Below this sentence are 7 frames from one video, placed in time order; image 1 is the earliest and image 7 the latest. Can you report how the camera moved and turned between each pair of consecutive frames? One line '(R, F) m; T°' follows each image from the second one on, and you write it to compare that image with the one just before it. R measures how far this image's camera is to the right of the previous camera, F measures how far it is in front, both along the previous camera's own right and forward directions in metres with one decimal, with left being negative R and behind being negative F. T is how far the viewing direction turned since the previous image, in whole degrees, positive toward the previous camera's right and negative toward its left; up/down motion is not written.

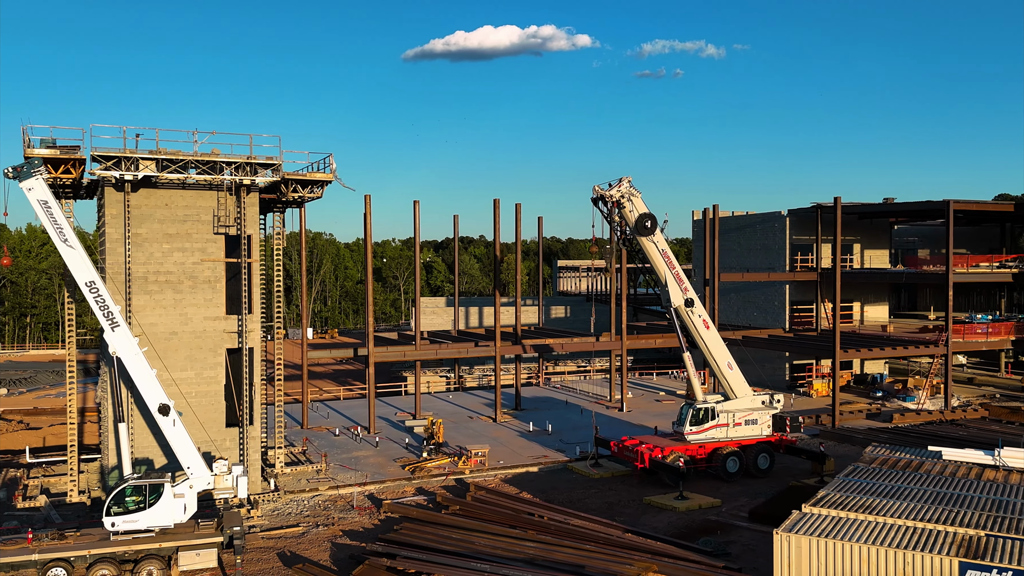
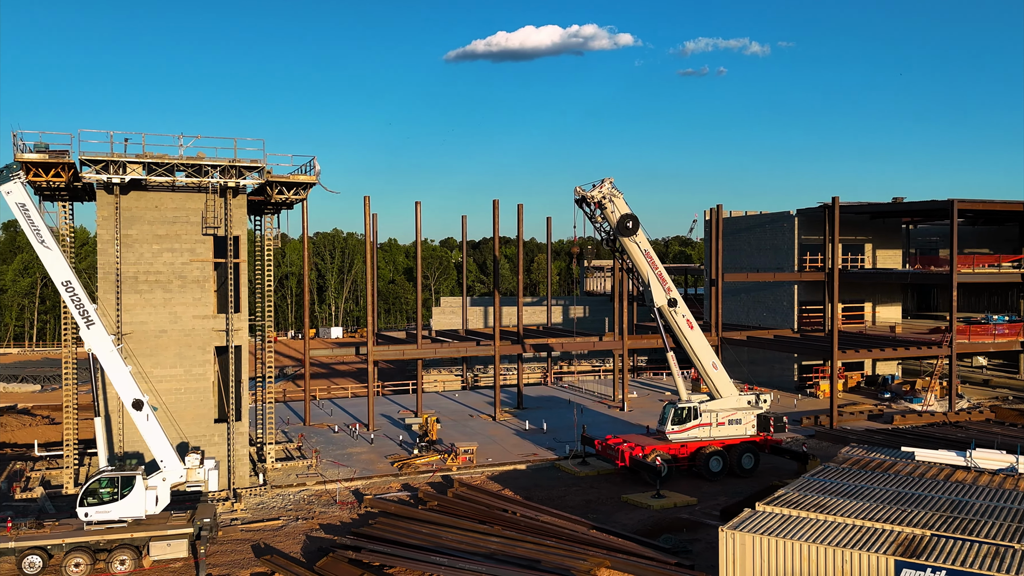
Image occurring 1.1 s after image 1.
(+1.6, -0.3) m; -2°
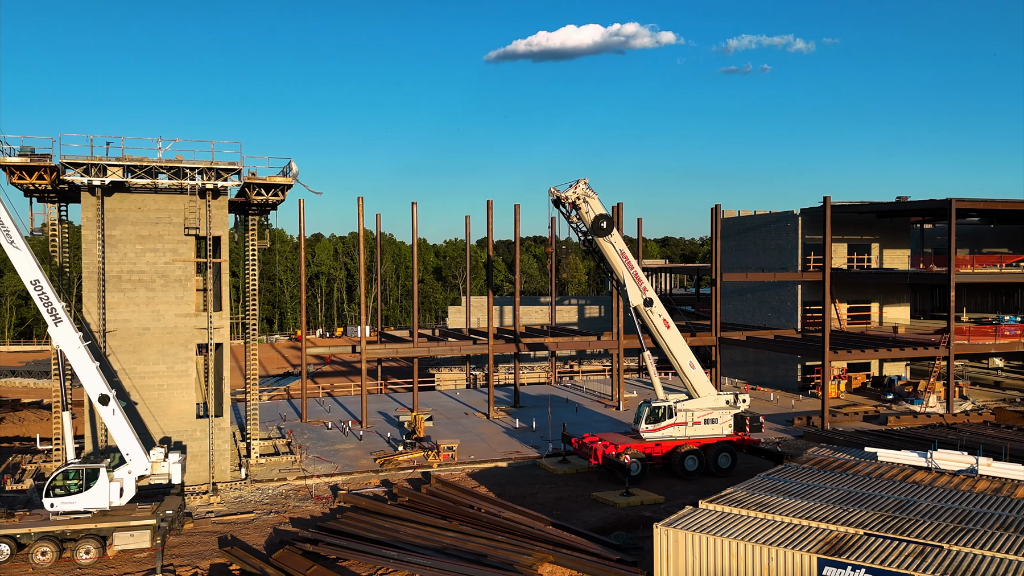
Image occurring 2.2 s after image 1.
(+1.8, -0.3) m; -2°
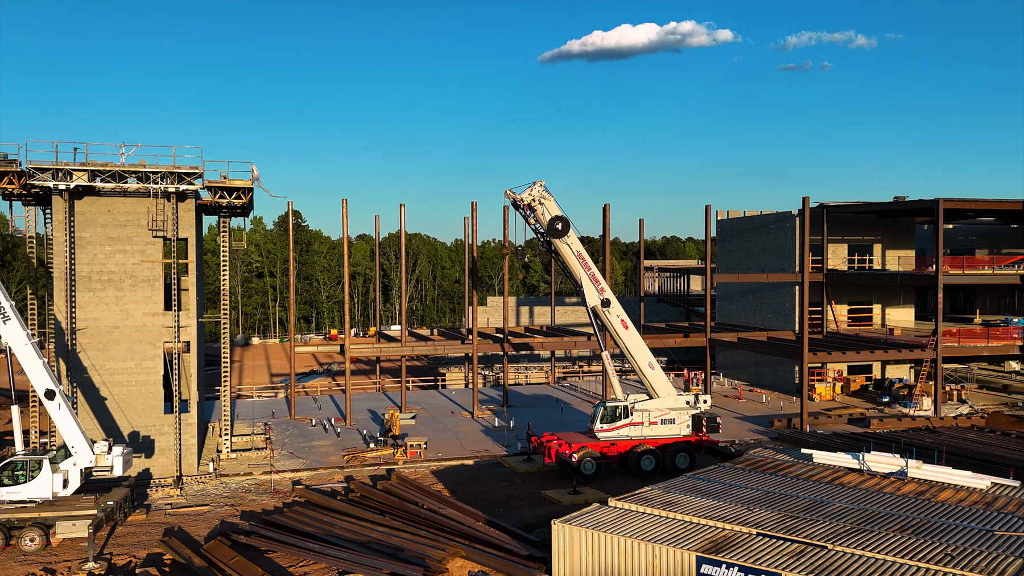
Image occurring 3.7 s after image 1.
(+2.7, -0.3) m; -3°
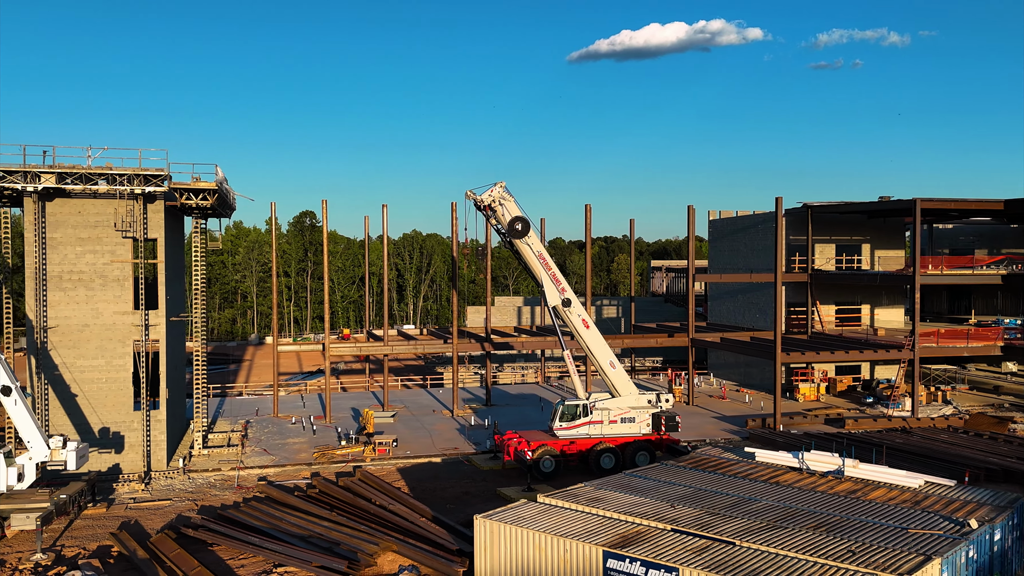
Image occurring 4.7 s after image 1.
(+1.9, -0.3) m; -1°
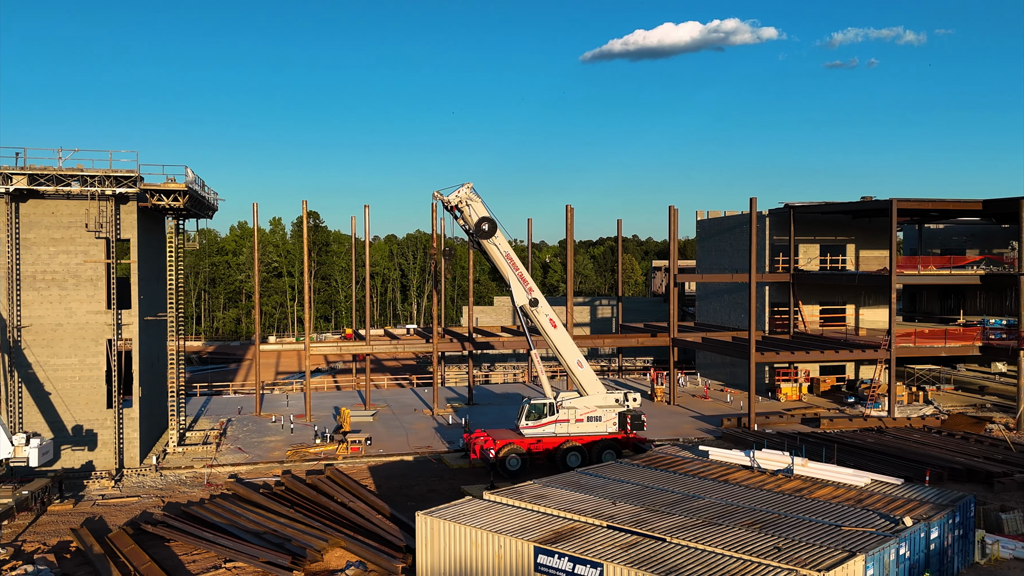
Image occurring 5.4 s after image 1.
(+1.3, -0.3) m; 0°
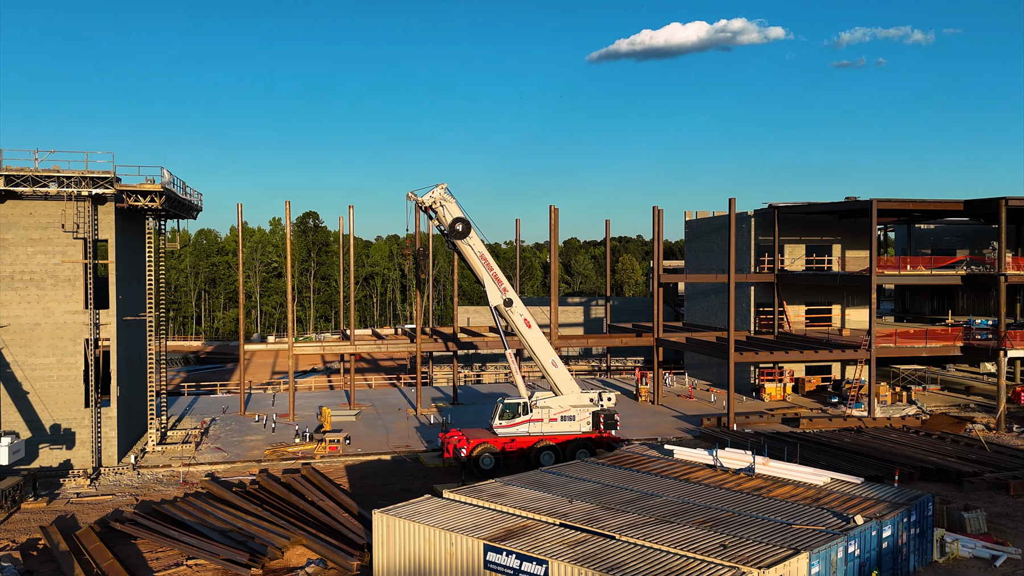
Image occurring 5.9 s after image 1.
(+0.9, -0.2) m; 0°
